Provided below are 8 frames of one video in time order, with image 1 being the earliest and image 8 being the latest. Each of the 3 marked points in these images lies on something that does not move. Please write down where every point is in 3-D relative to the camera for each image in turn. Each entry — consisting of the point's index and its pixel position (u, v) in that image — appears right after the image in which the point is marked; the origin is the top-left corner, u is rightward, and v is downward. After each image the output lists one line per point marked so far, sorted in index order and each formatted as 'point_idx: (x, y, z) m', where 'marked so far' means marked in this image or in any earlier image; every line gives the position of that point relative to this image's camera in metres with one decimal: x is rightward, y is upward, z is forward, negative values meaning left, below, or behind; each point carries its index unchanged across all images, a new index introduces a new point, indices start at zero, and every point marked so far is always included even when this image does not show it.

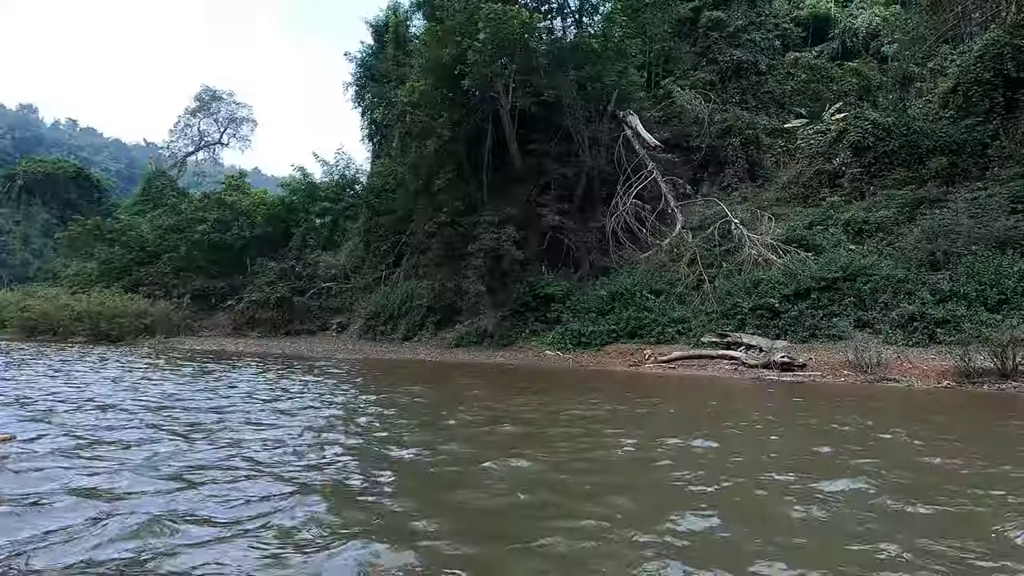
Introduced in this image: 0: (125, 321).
0: (-11.5, -1.0, +18.2) m
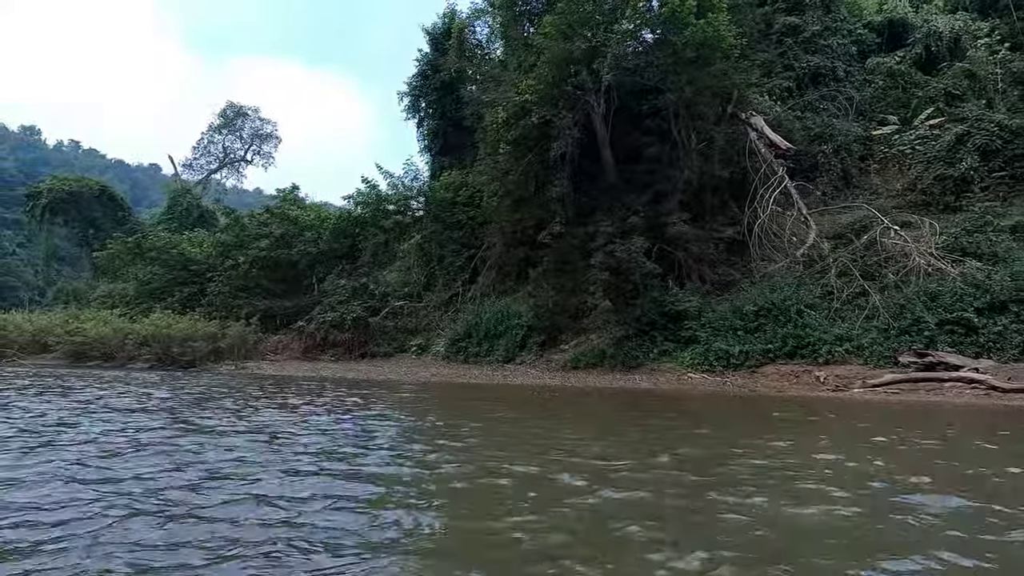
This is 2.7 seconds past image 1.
0: (-8.6, -1.6, +16.7) m
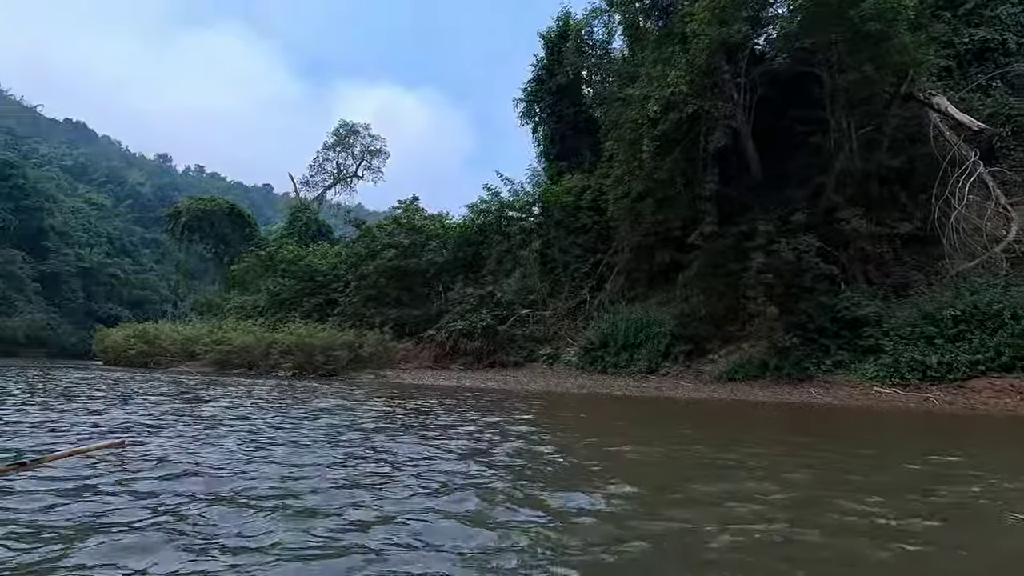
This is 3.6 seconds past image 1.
0: (-4.8, -1.8, +17.0) m
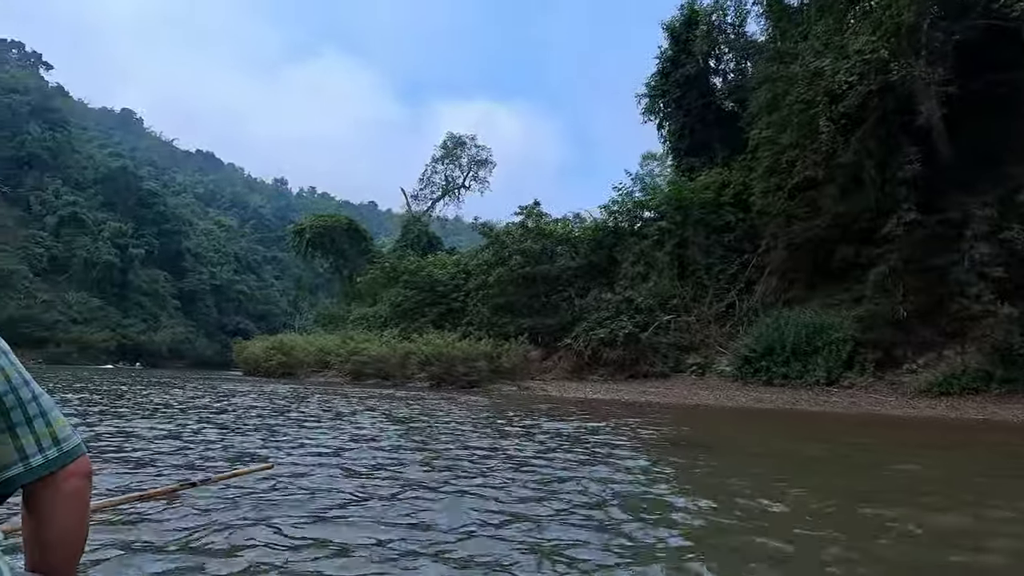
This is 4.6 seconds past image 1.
0: (-0.9, -2.1, +16.4) m
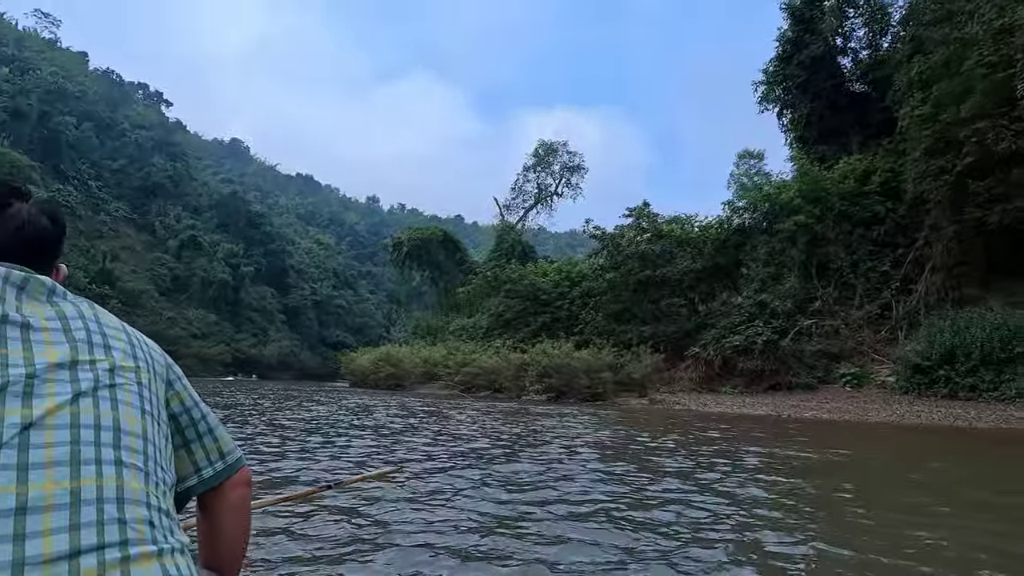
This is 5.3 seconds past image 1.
0: (+2.3, -2.2, +15.3) m
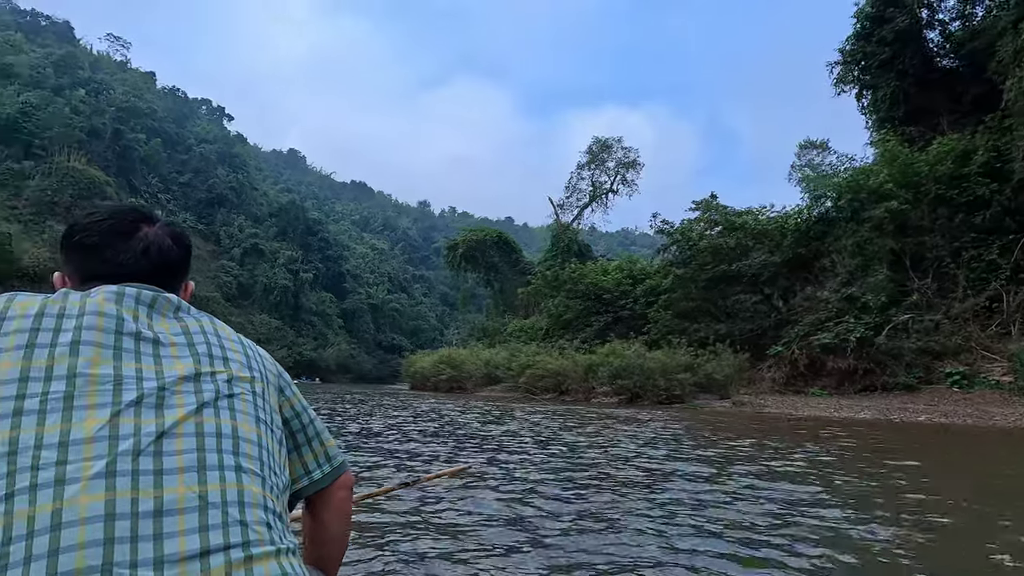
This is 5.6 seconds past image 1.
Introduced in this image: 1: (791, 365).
0: (+4.0, -2.1, +14.5) m
1: (+7.0, -2.0, +15.3) m
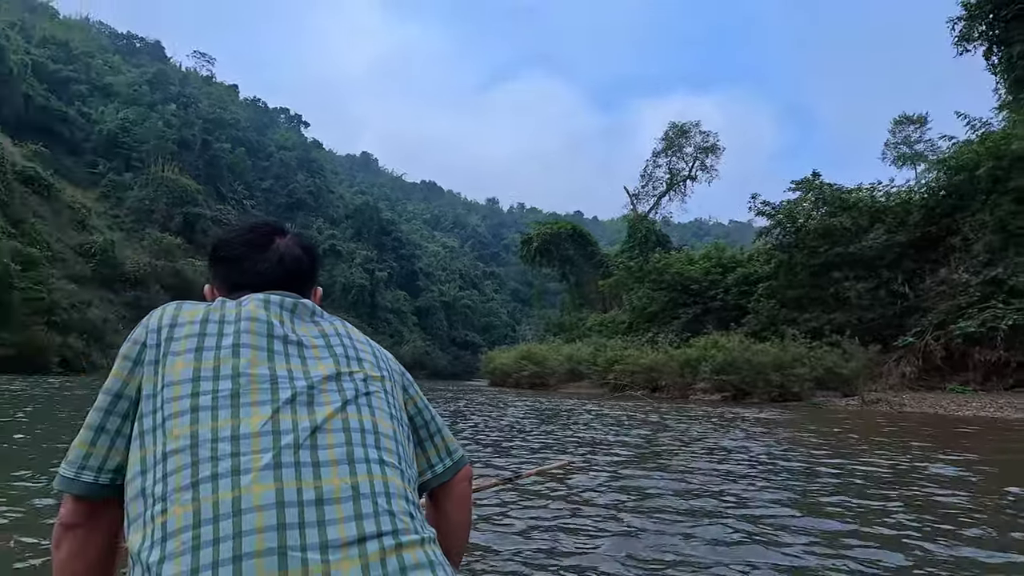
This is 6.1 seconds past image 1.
0: (+6.1, -1.8, +13.1) m
1: (+9.2, -1.6, +13.5) m
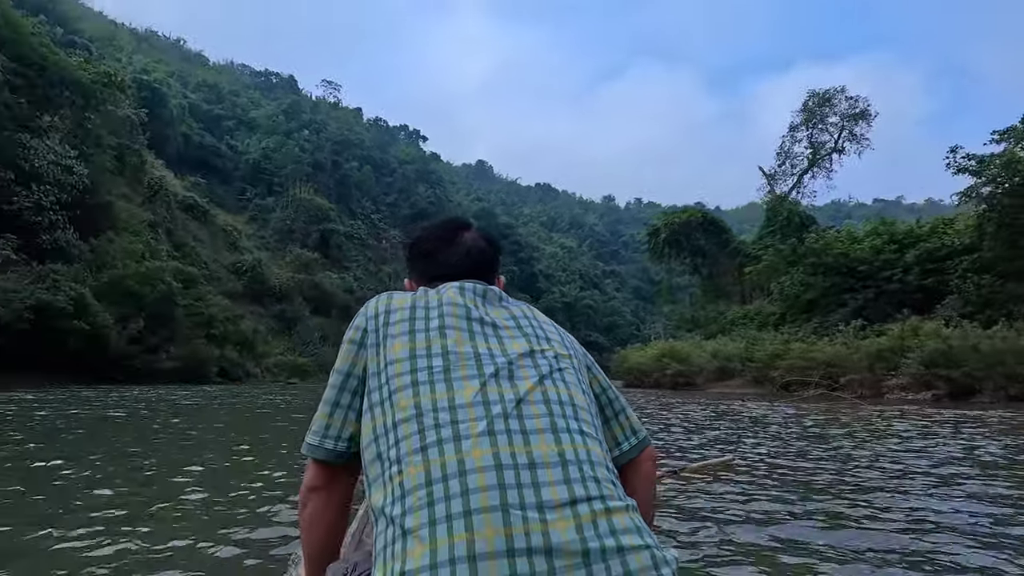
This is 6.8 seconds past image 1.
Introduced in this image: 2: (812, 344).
0: (+8.9, -1.2, +10.2) m
1: (+12.1, -0.8, +10.0) m
2: (+7.5, -1.3, +14.9) m
